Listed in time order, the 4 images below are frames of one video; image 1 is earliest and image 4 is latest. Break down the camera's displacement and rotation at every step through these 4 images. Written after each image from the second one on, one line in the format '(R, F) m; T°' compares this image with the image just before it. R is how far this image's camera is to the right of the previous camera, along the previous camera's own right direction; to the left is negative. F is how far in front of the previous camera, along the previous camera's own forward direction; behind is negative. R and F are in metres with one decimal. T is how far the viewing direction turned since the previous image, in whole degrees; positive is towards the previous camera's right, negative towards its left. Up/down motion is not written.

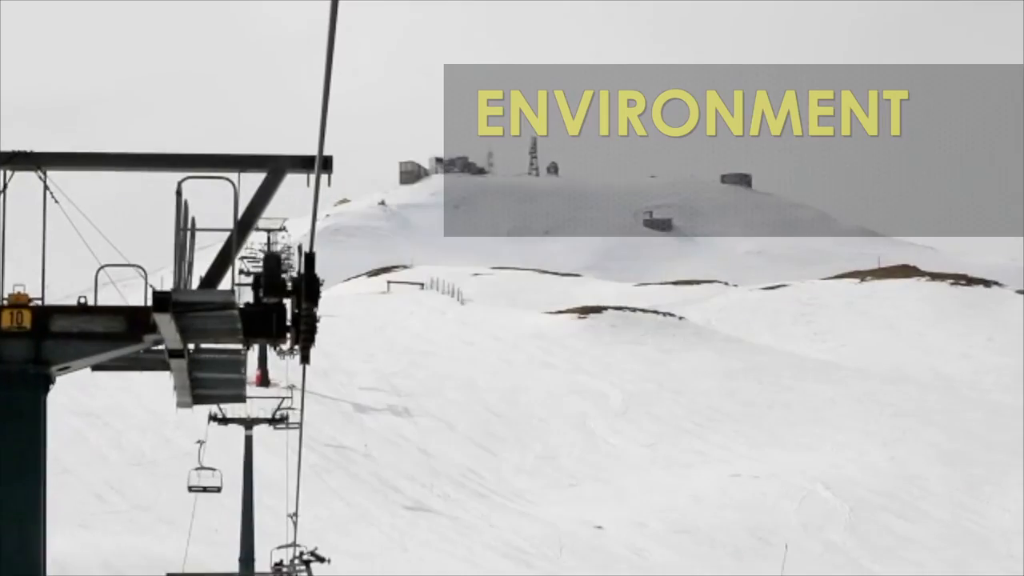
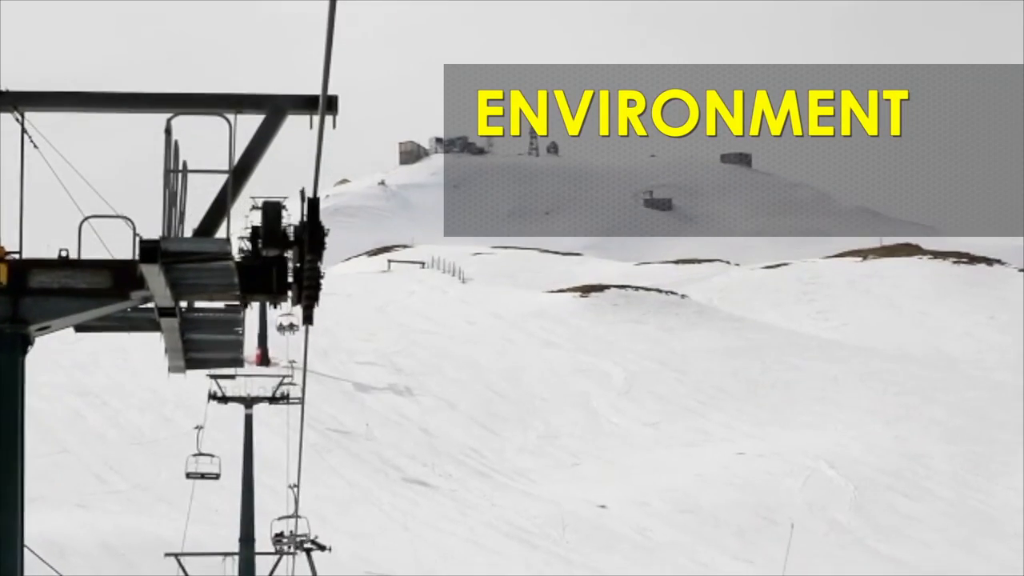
(-0.1, +0.4) m; 0°
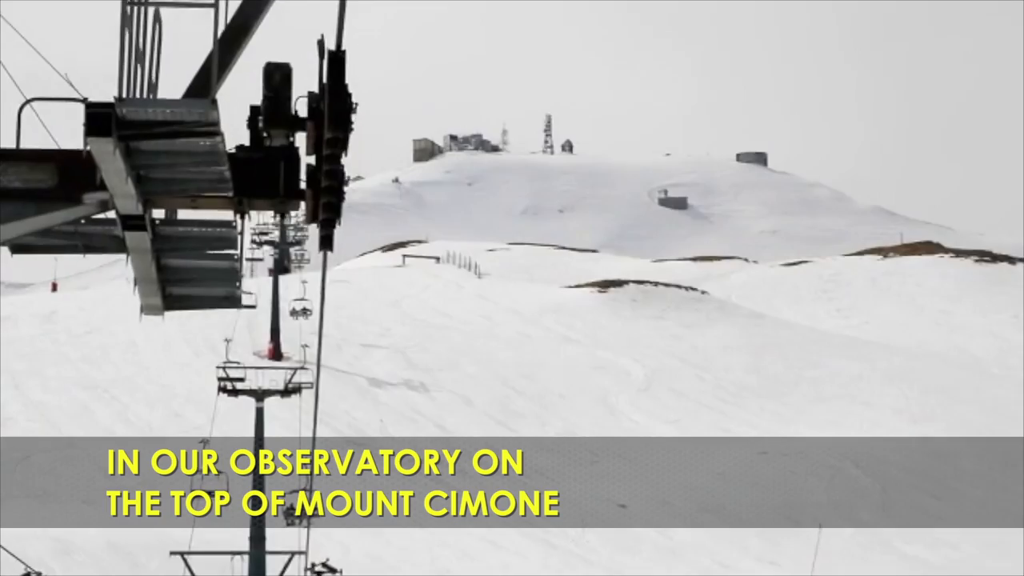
(-0.2, +1.1) m; 0°
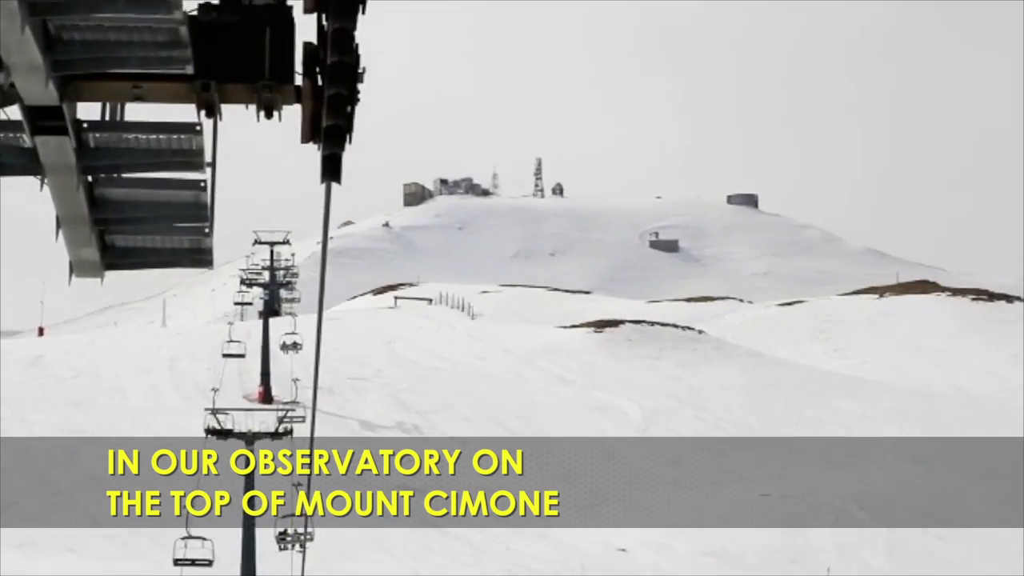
(-0.1, +0.9) m; 0°
